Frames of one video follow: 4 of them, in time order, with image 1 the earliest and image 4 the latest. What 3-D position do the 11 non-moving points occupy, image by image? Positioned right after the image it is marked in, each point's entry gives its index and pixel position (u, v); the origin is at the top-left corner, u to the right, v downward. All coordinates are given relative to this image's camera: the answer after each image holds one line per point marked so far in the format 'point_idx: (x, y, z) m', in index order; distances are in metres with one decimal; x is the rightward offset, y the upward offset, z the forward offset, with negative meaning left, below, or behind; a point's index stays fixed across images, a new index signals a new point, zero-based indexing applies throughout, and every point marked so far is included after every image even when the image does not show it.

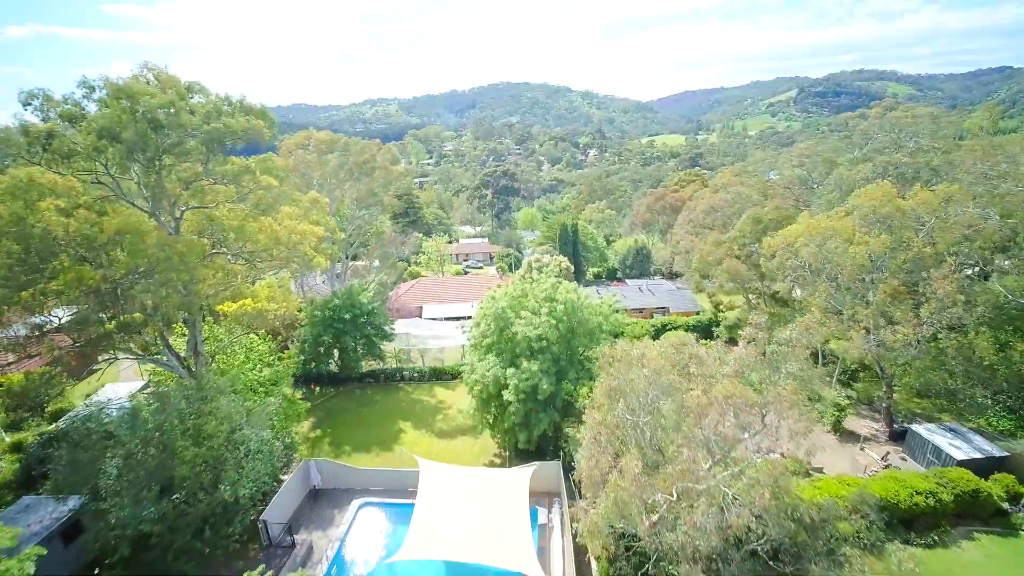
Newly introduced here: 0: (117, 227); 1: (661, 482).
0: (-14.3, +2.2, +19.6) m
1: (+3.5, -4.6, +12.9) m
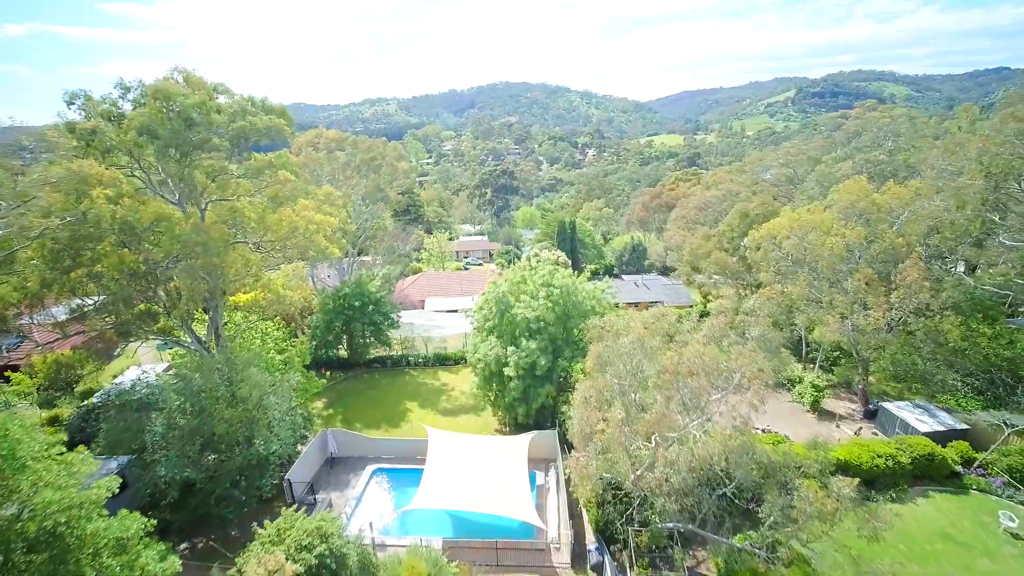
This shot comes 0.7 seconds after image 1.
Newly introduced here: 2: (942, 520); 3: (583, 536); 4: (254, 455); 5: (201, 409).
0: (-14.3, +2.9, +21.6) m
1: (+3.6, -3.9, +14.9) m
2: (+15.3, -8.2, +19.3) m
3: (+2.5, -8.6, +18.7) m
4: (-8.6, -5.6, +18.1) m
5: (-10.2, -4.0, +17.9) m
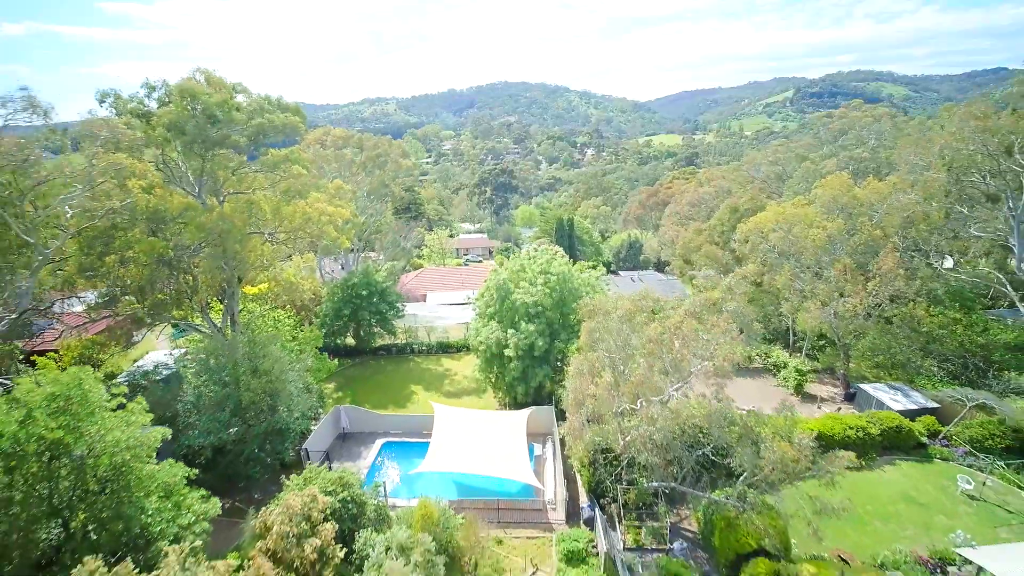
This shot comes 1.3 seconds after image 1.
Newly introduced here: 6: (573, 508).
0: (-14.3, +3.6, +23.3) m
1: (+3.6, -3.3, +16.7) m
2: (+15.3, -7.6, +21.1) m
3: (+2.5, -7.9, +20.5) m
4: (-8.6, -4.9, +19.9) m
5: (-10.2, -3.3, +19.6) m
6: (+2.2, -8.1, +20.0) m
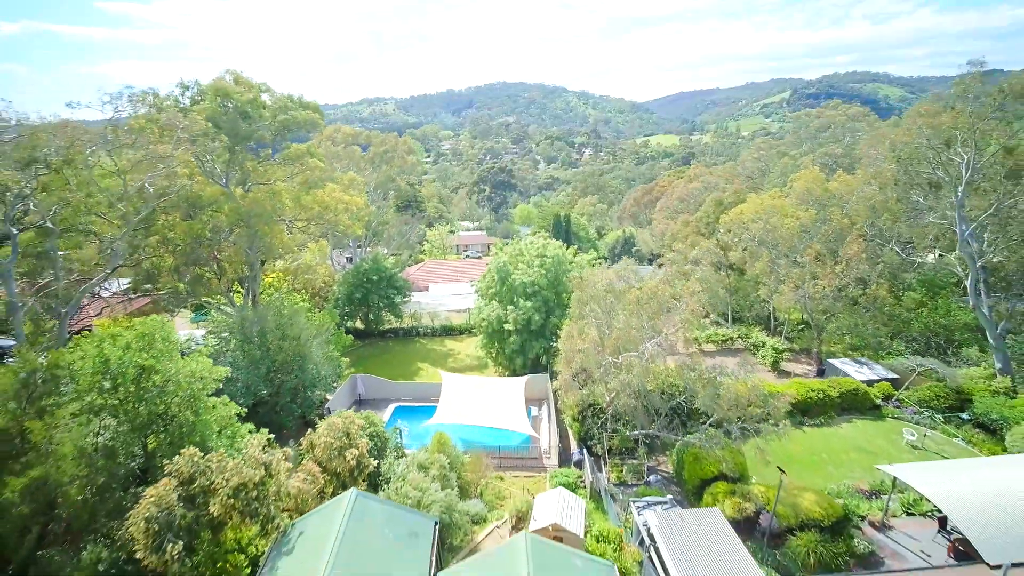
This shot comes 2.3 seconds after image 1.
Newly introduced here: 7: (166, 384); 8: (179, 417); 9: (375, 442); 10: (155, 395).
0: (-14.3, +4.6, +26.1) m
1: (+3.6, -2.2, +19.5) m
2: (+15.3, -6.6, +23.9) m
3: (+2.5, -6.9, +23.3) m
4: (-8.6, -3.9, +22.6) m
5: (-10.2, -2.3, +22.4) m
6: (+2.2, -7.1, +22.8) m
7: (-9.4, -2.6, +14.7) m
8: (-9.0, -3.5, +14.7) m
9: (-4.4, -5.0, +17.5) m
10: (-9.6, -2.9, +14.5) m
